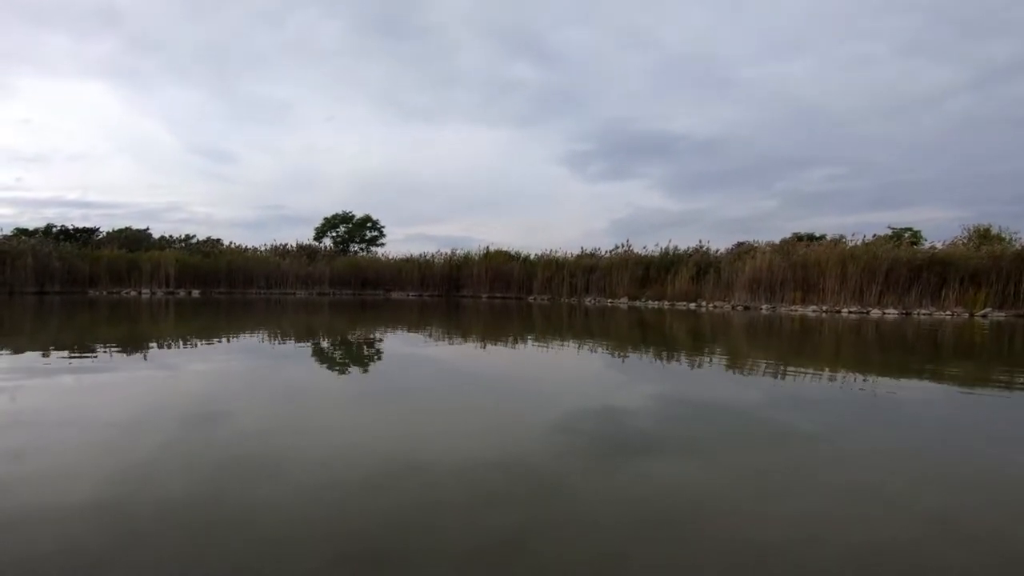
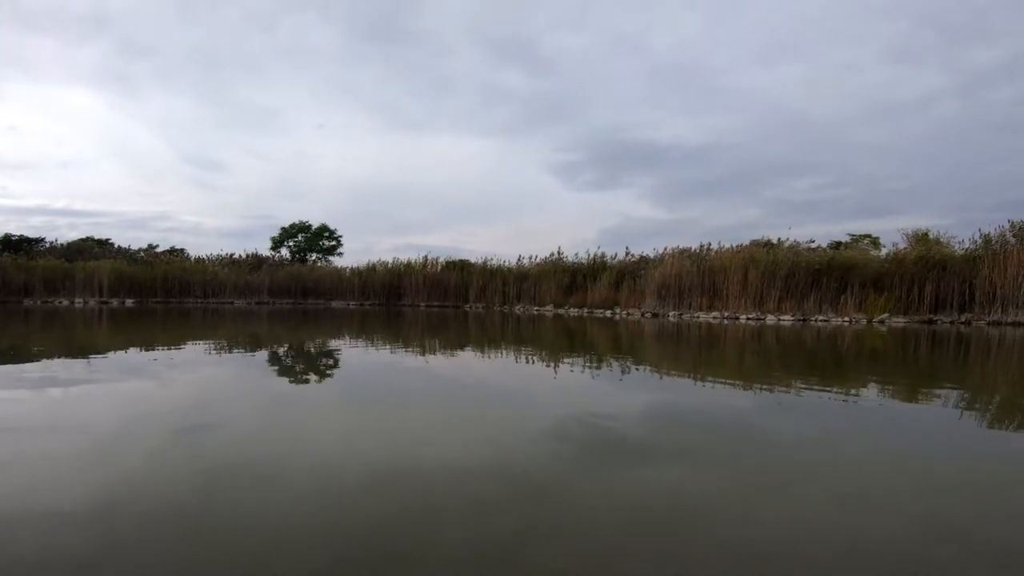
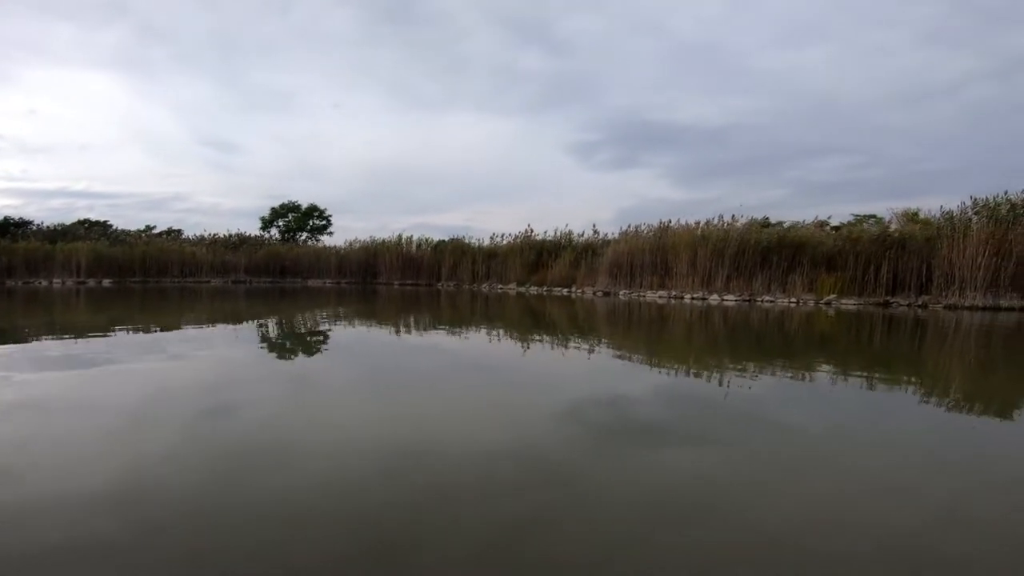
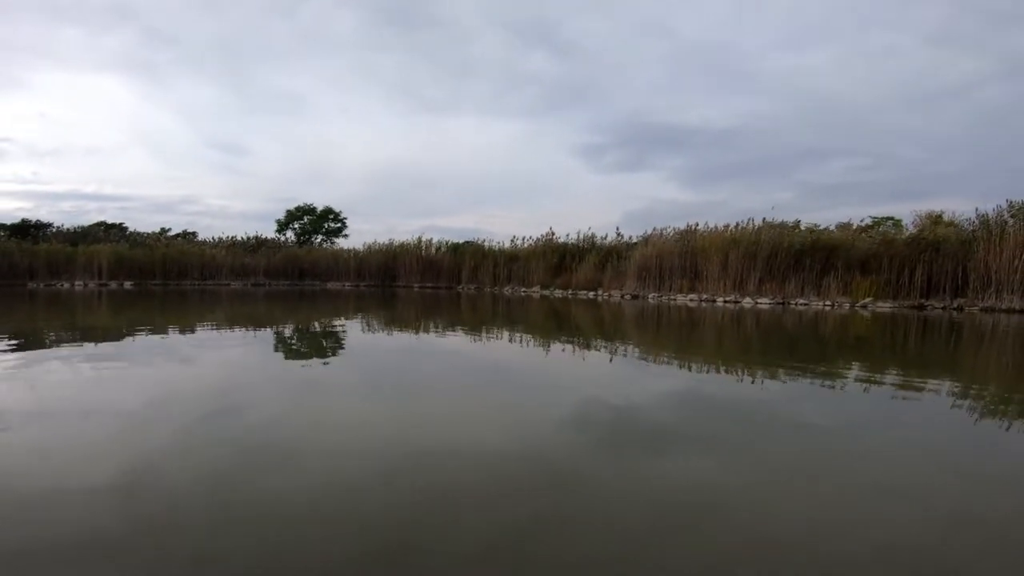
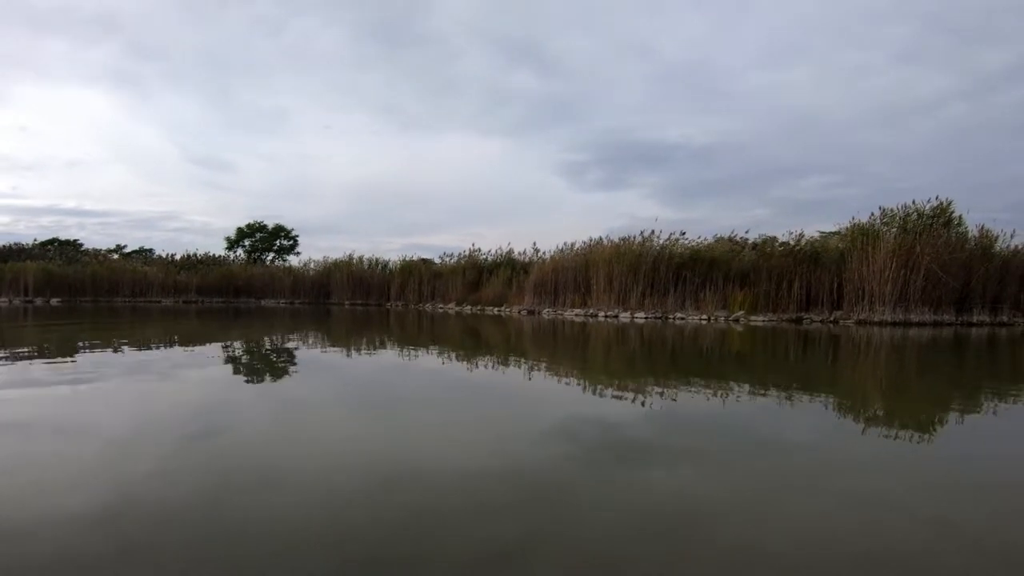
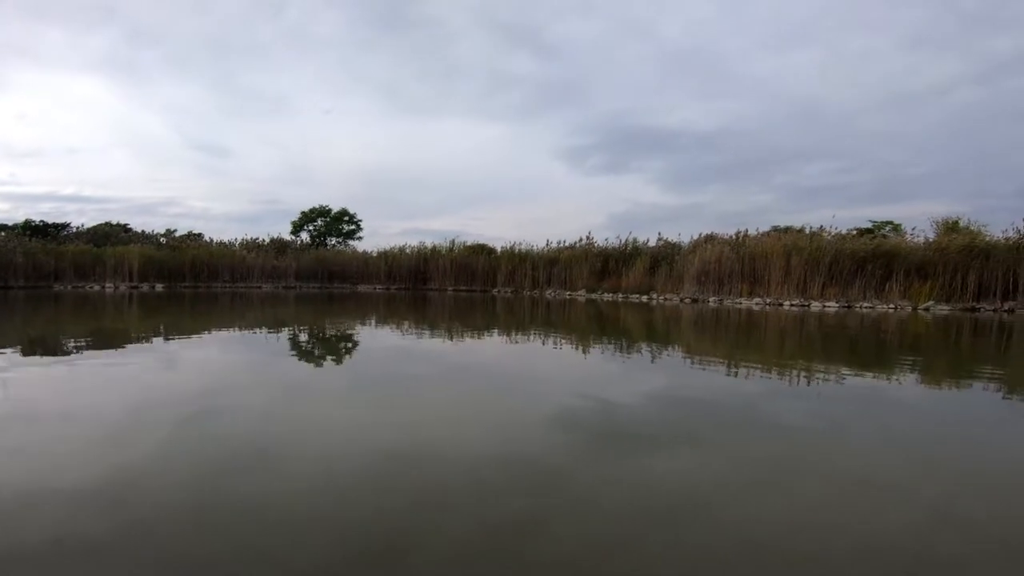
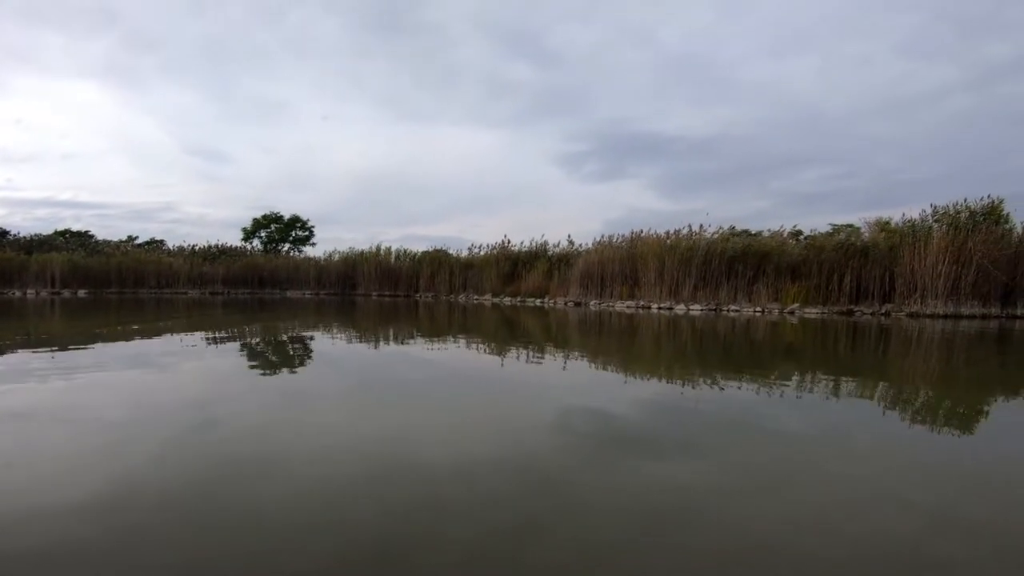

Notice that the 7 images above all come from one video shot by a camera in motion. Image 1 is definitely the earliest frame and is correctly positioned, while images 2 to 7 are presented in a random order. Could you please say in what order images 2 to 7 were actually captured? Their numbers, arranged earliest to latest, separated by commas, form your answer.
6, 2, 4, 3, 7, 5
